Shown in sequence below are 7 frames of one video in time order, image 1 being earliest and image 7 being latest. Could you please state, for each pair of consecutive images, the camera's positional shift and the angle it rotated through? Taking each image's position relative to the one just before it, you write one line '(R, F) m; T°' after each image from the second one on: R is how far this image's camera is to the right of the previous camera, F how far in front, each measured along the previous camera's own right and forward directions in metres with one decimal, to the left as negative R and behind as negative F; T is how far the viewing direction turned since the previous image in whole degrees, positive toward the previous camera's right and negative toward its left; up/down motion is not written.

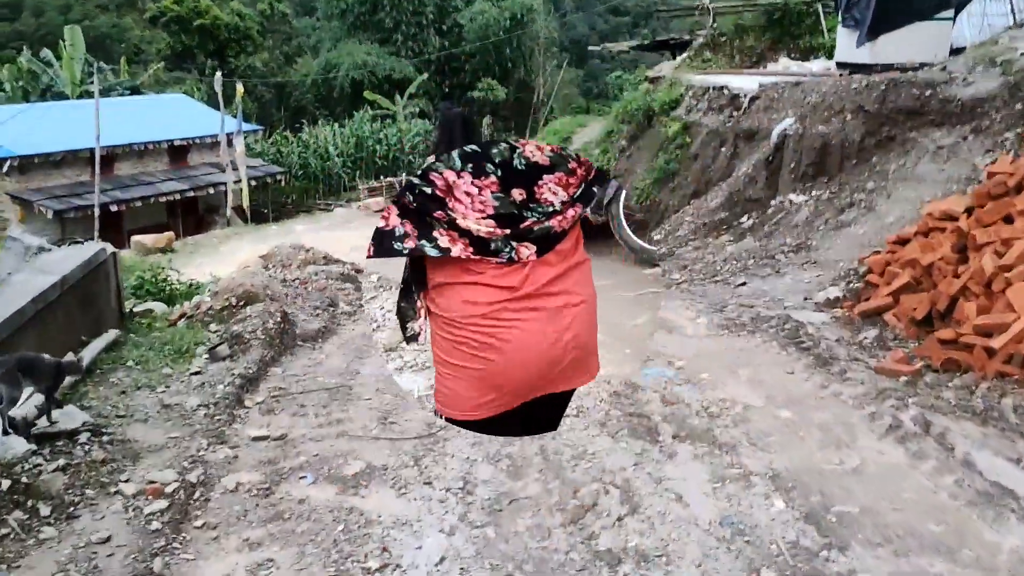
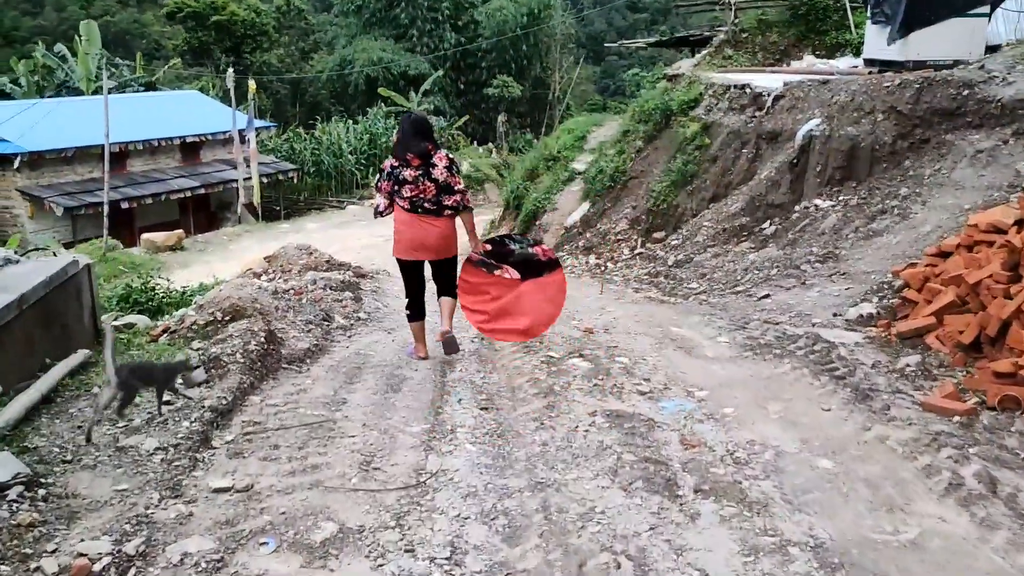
(0.0, +0.4) m; -1°
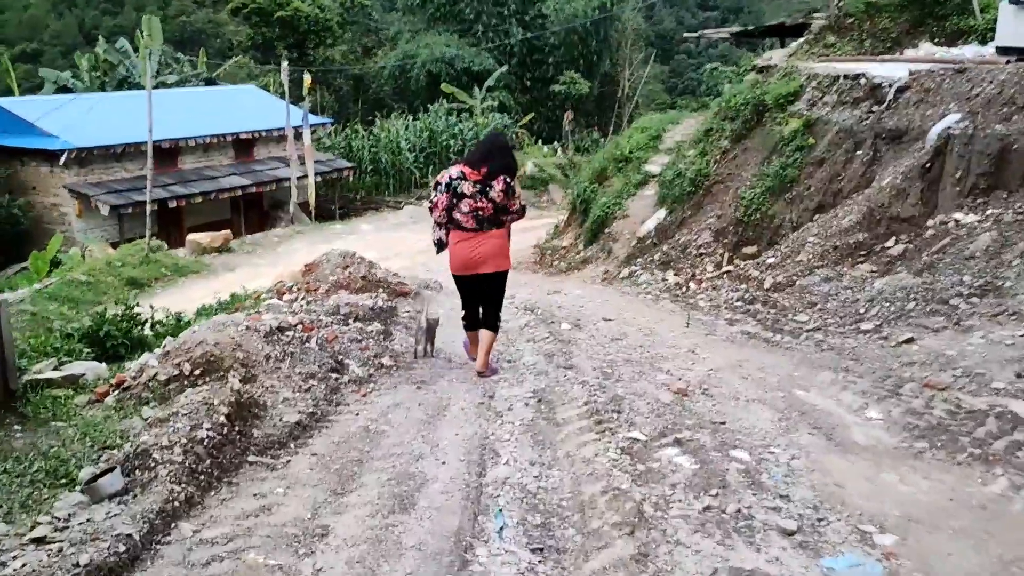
(0.0, +1.3) m; -4°
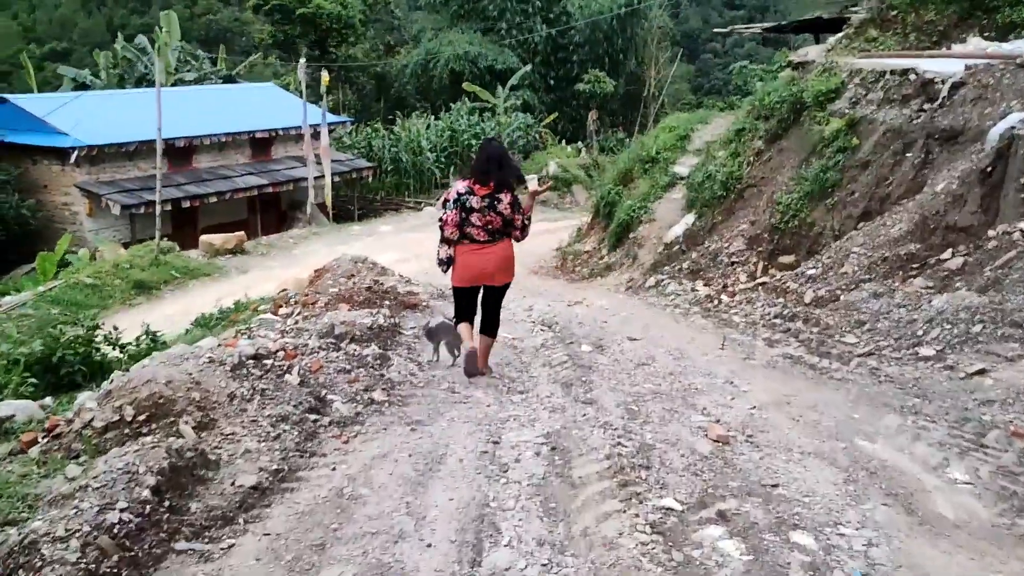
(+0.1, +0.6) m; -2°
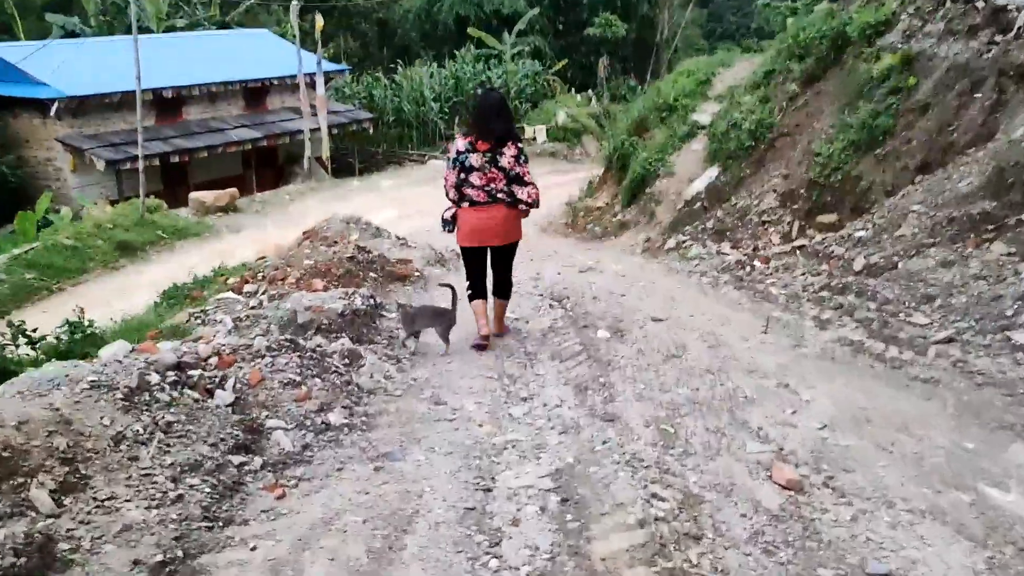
(0.0, +0.9) m; -1°
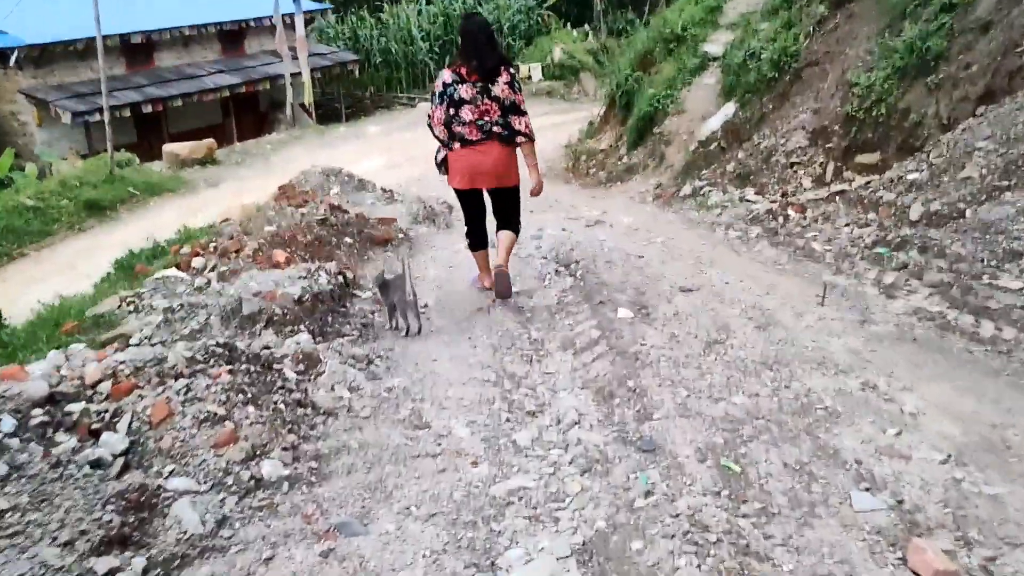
(0.0, +0.9) m; 0°
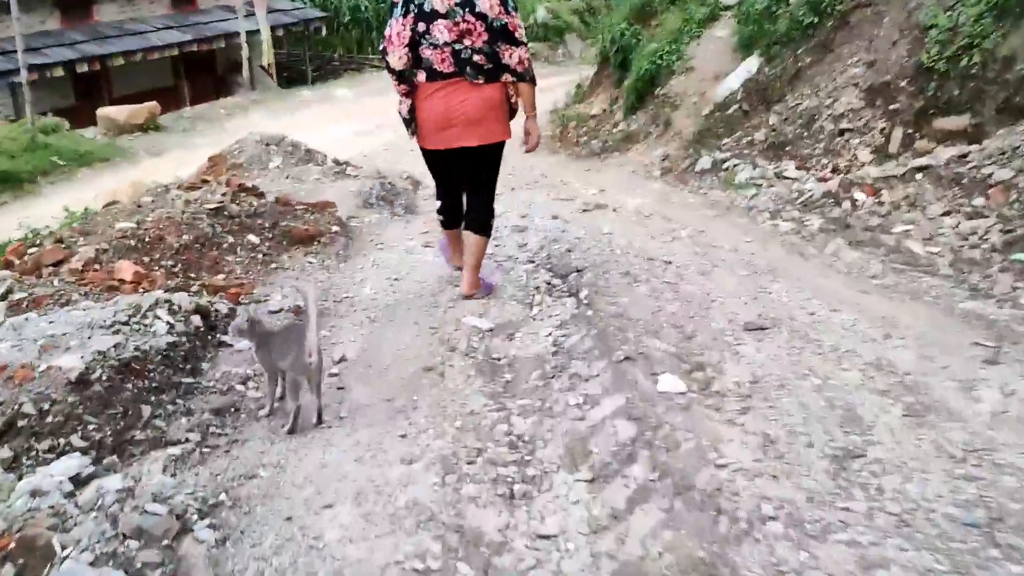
(0.0, +1.5) m; +1°
